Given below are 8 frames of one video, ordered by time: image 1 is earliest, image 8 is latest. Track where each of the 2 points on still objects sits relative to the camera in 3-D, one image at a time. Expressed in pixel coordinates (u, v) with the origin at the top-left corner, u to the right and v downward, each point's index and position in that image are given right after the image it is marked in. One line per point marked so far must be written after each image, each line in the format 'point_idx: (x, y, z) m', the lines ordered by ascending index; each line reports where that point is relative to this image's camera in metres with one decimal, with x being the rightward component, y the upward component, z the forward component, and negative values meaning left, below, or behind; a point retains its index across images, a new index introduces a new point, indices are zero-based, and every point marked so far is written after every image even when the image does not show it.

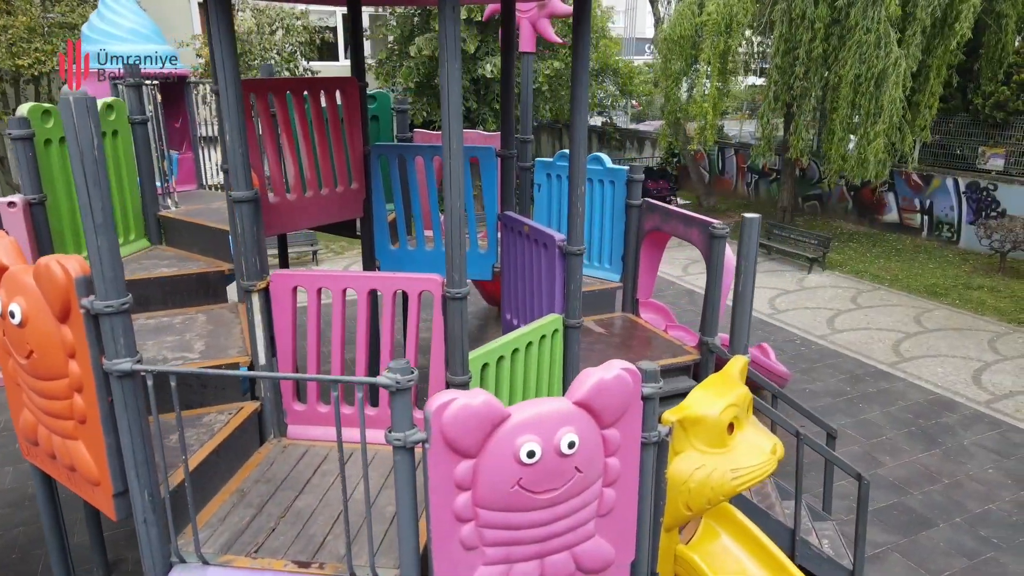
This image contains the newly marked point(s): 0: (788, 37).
0: (+3.7, +3.4, +10.4) m
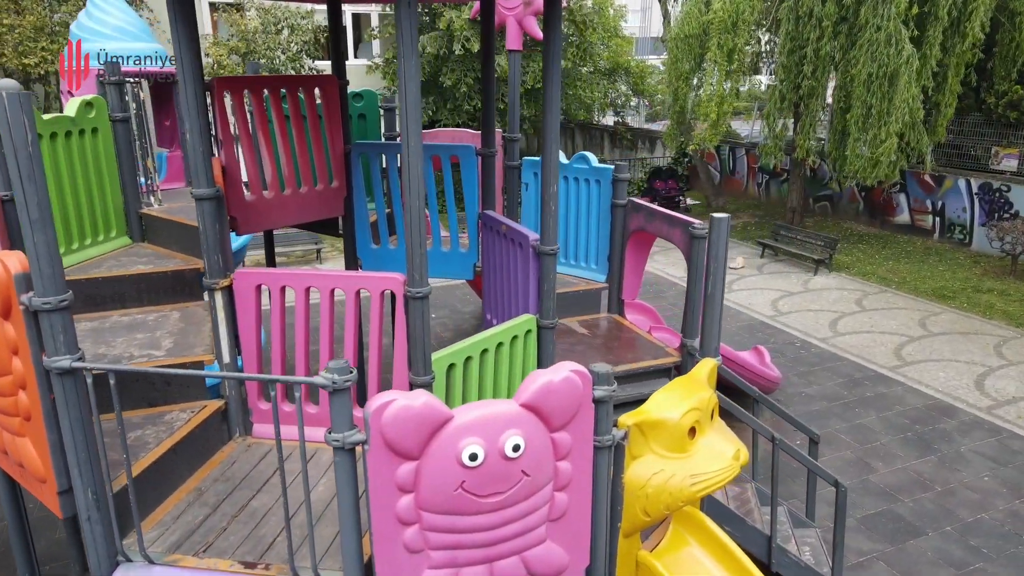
0: (+3.8, +3.4, +10.2) m
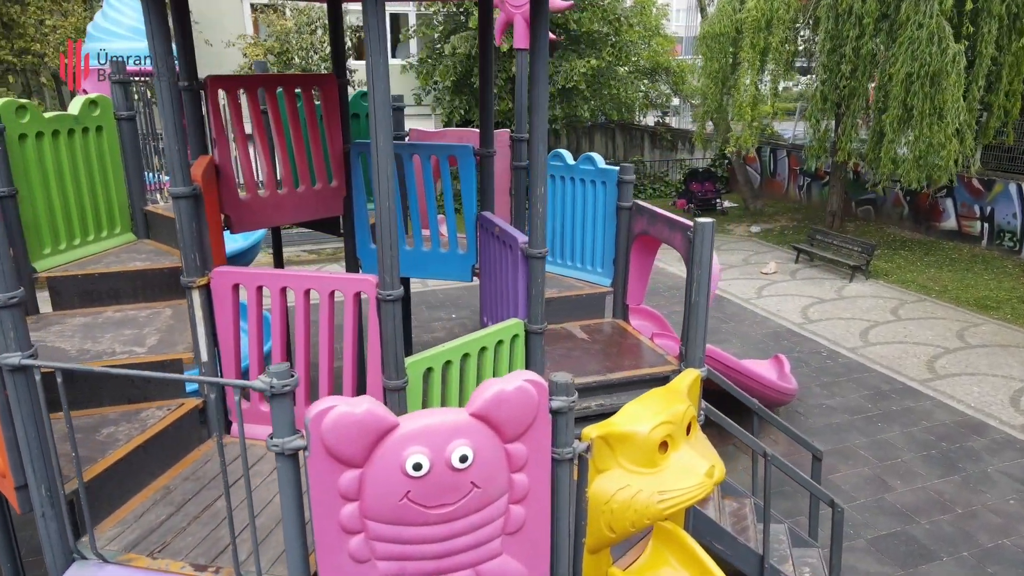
0: (+4.1, +3.3, +9.9) m
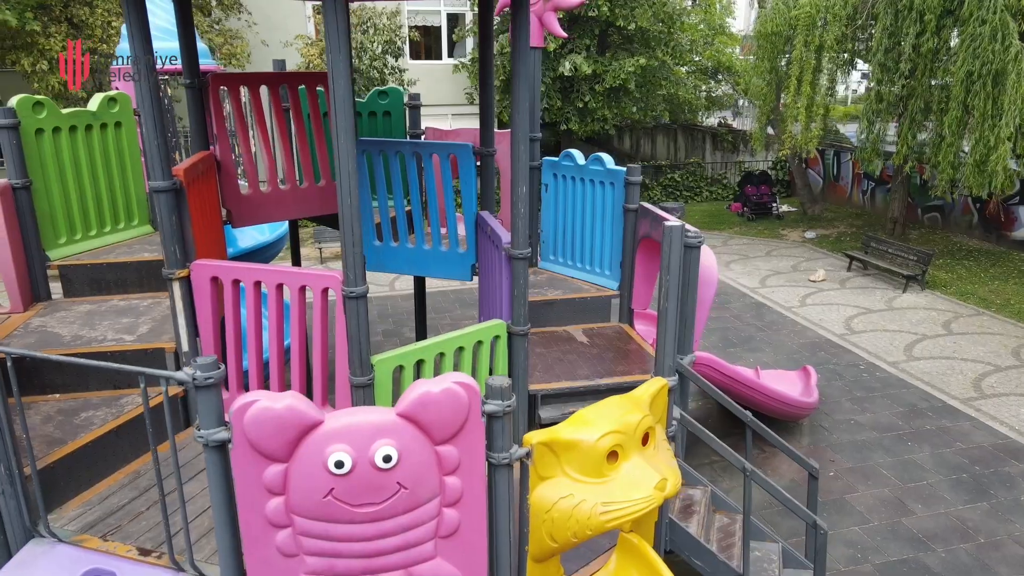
0: (+4.7, +3.2, +9.4) m
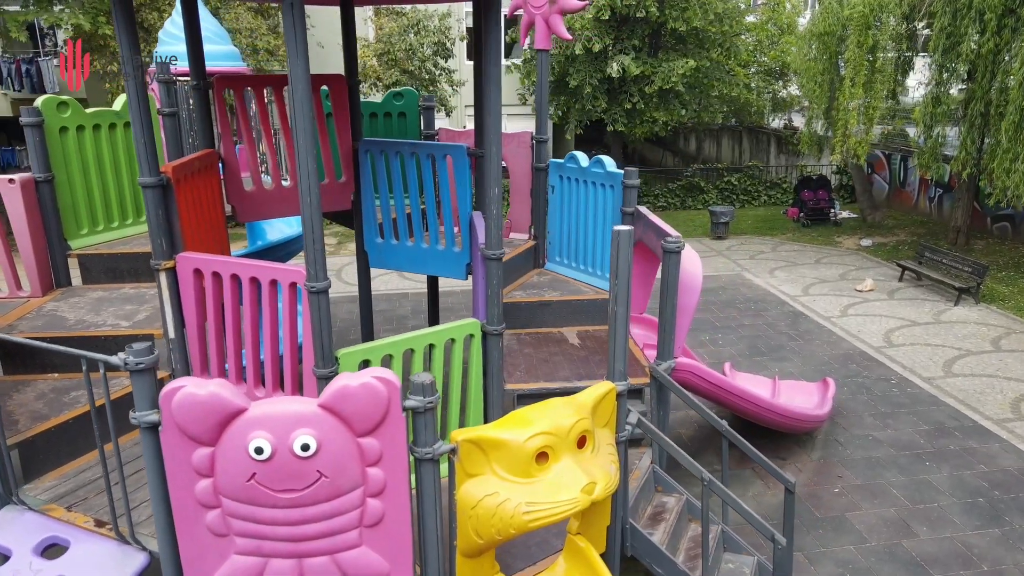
0: (+5.2, +3.0, +8.9) m
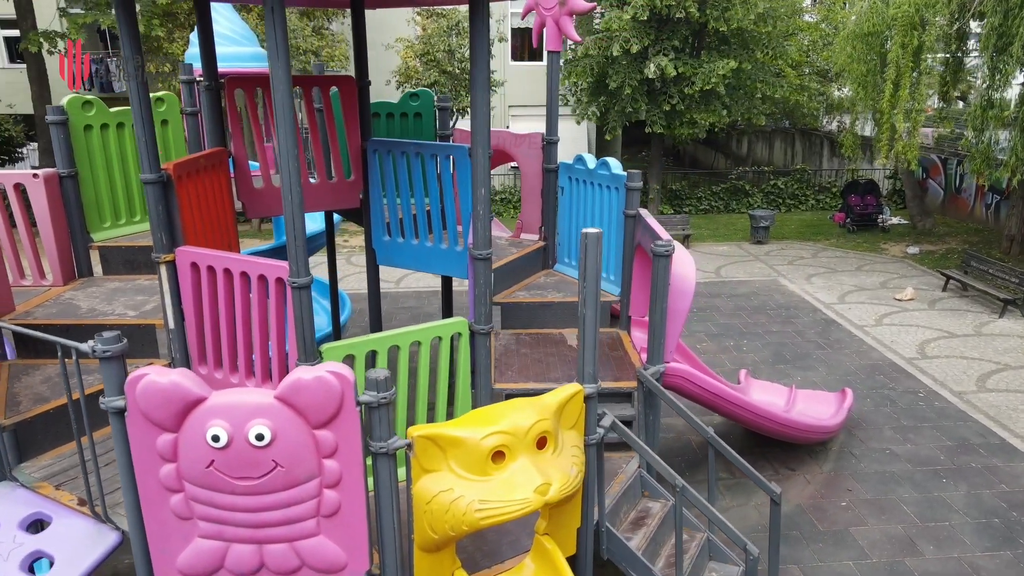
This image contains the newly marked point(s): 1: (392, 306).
0: (+5.5, +2.9, +8.6) m
1: (-1.4, -0.2, +9.2) m
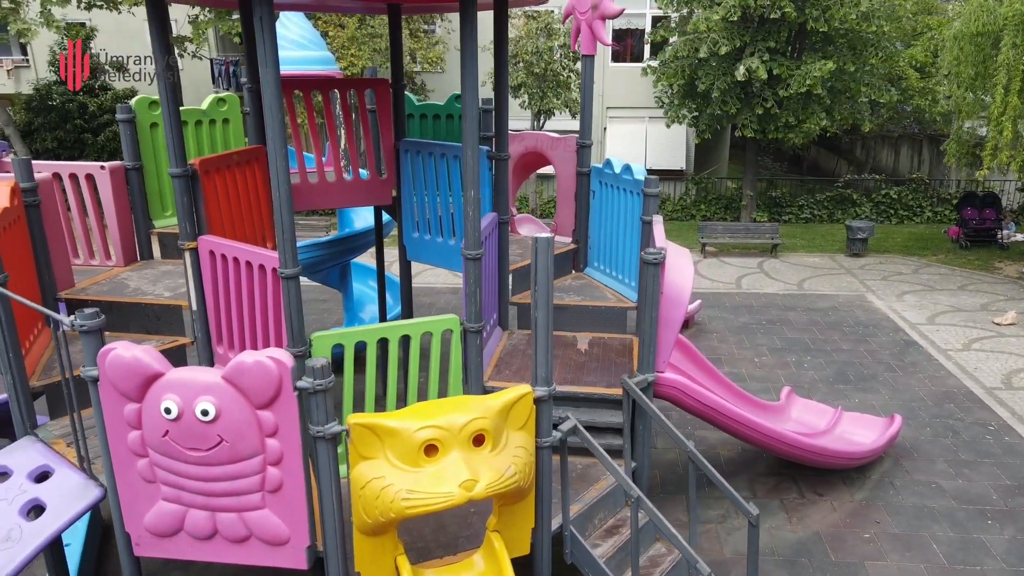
0: (+6.3, +2.6, +7.7) m
1: (-0.6, -0.2, +9.4) m
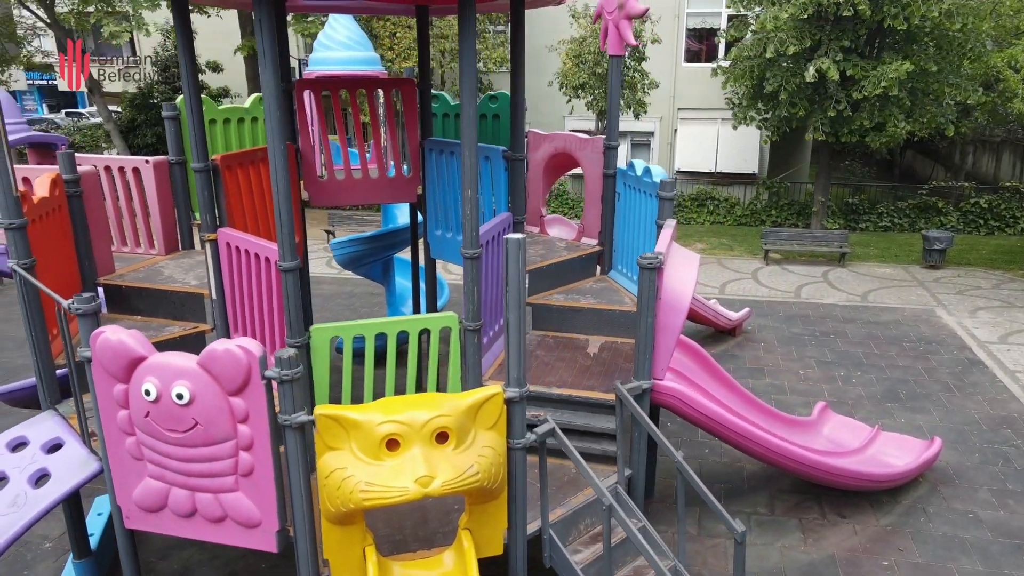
0: (+6.7, +2.4, +6.9) m
1: (0.0, -0.2, +9.5) m
